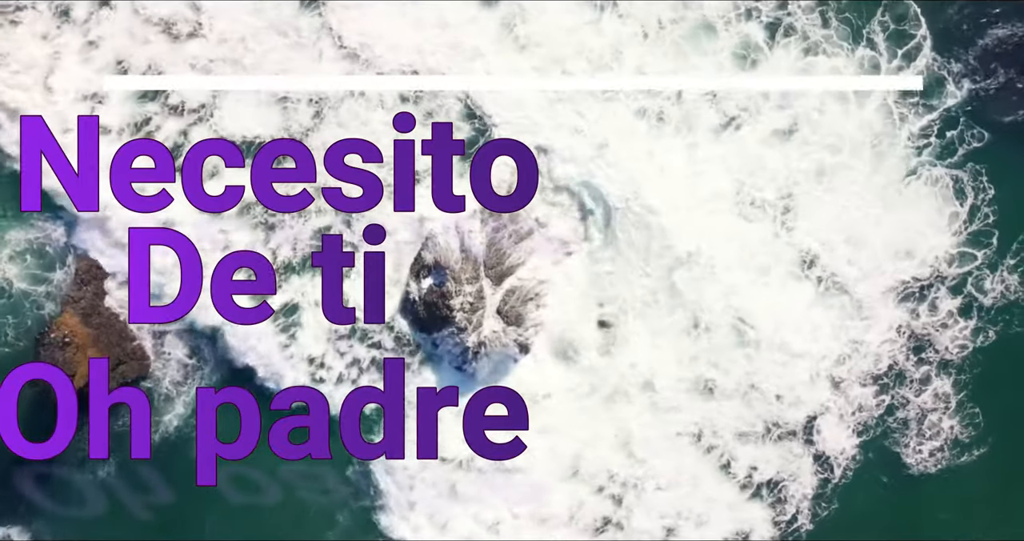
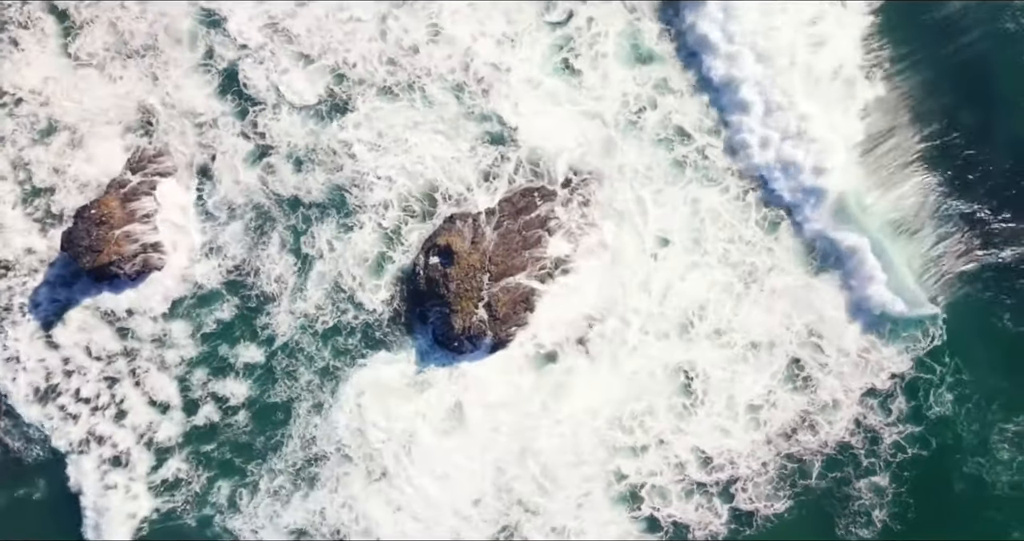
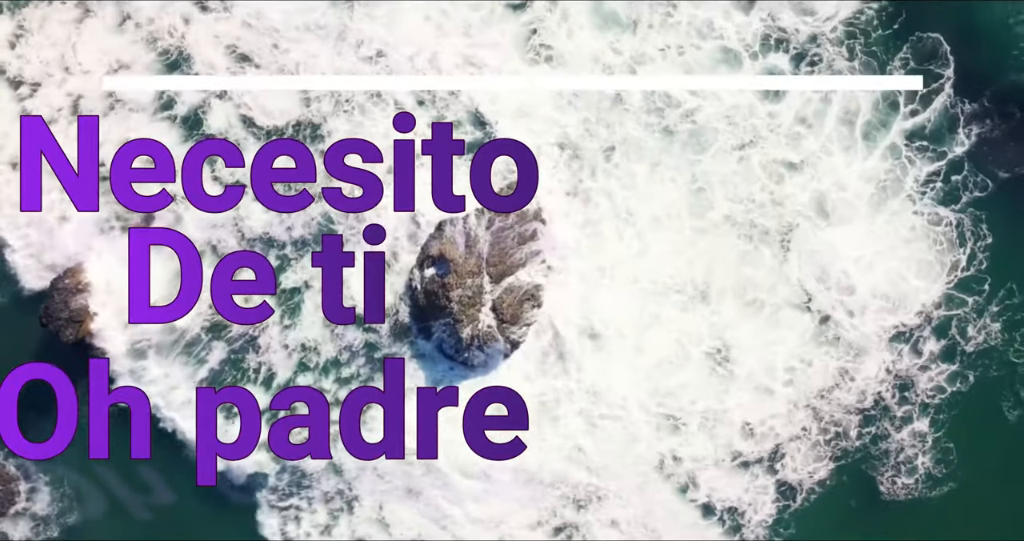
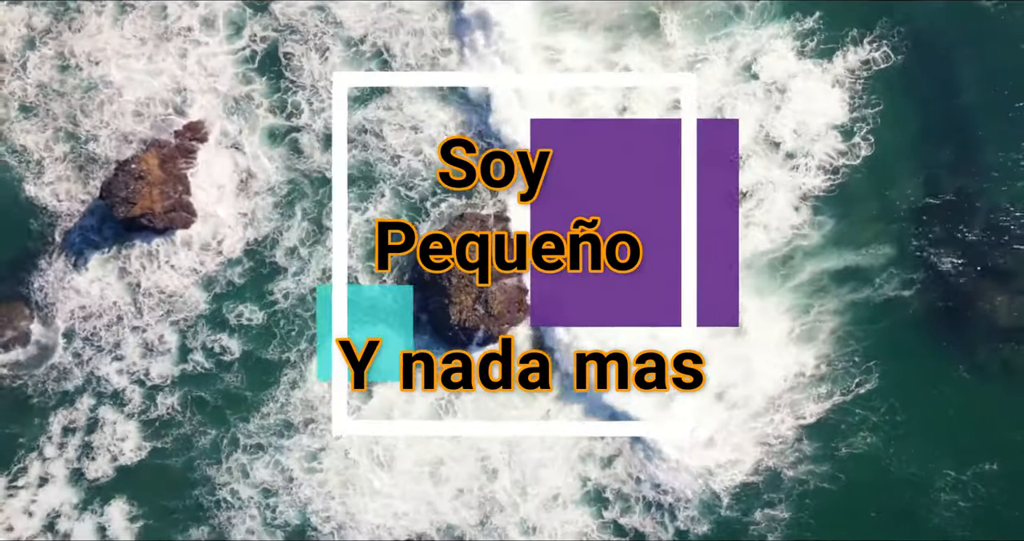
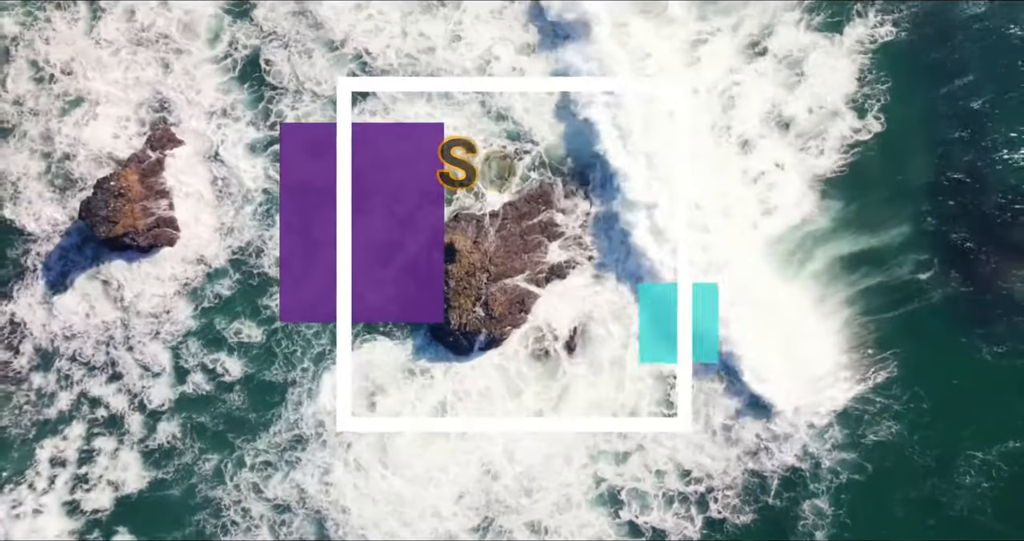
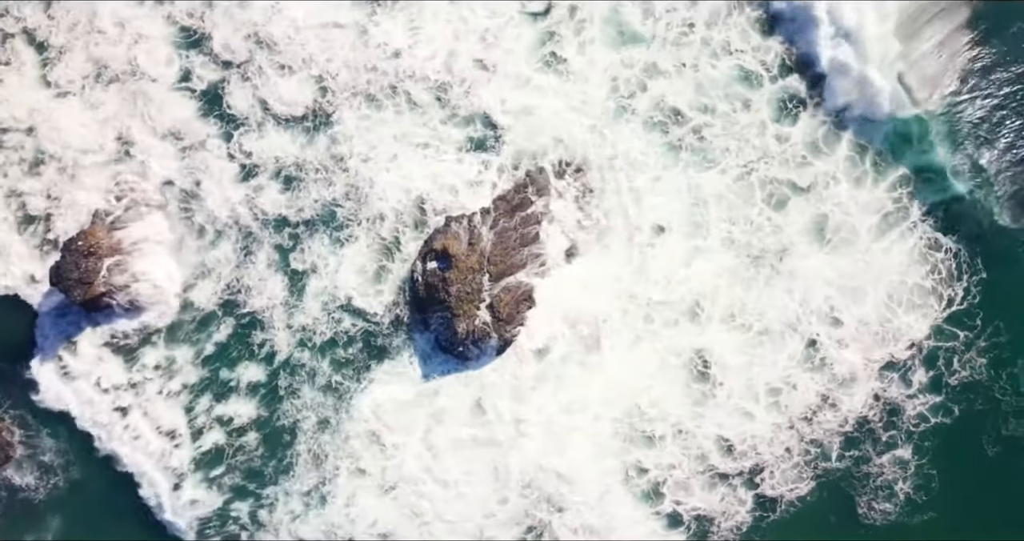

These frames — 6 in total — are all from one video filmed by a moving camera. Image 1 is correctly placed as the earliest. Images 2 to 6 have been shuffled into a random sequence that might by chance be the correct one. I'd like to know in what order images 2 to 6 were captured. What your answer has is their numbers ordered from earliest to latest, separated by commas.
3, 6, 2, 5, 4
